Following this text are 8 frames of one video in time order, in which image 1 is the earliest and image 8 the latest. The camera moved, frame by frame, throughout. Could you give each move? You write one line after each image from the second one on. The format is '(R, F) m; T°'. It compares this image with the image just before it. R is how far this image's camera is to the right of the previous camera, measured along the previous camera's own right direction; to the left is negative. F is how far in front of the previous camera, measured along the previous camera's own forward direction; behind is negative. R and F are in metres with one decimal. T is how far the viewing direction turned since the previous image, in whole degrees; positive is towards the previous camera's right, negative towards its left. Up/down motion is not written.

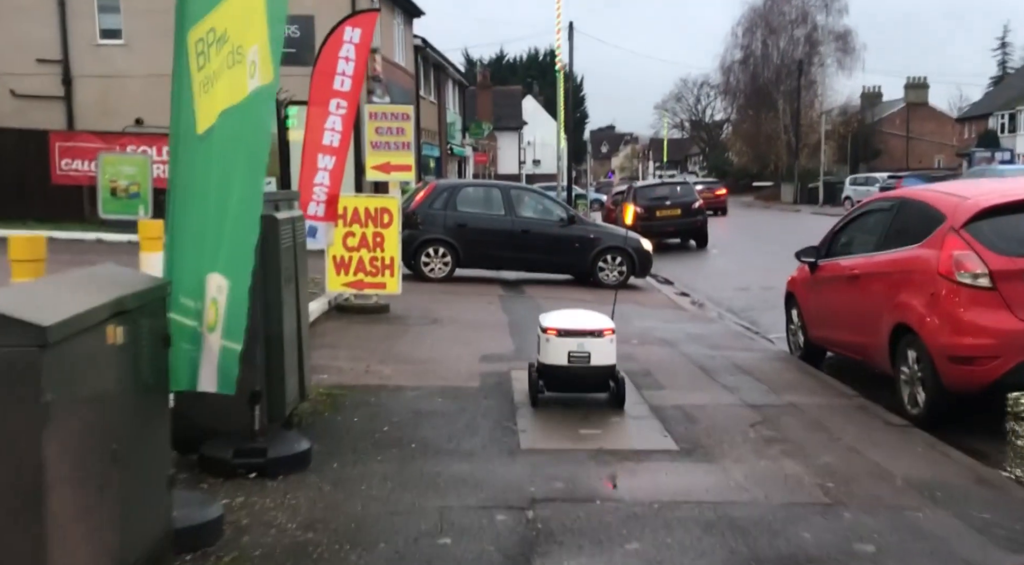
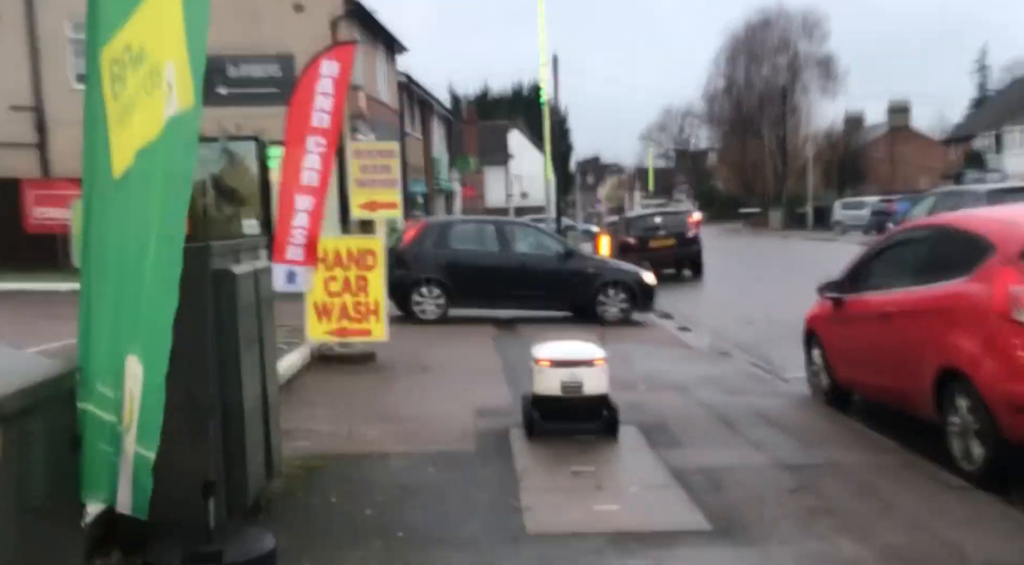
(0.0, +0.8) m; +1°
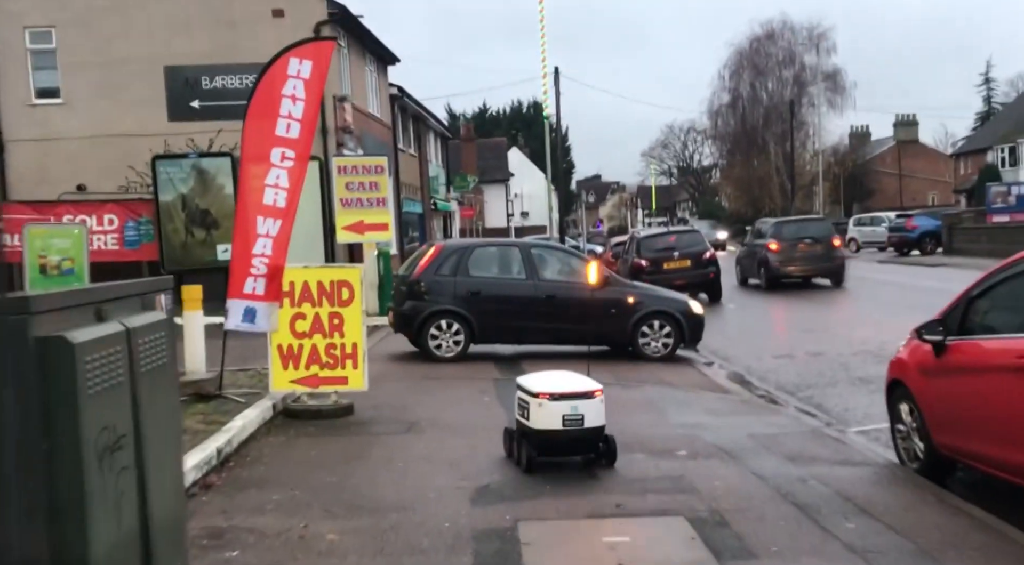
(0.0, +1.9) m; 0°
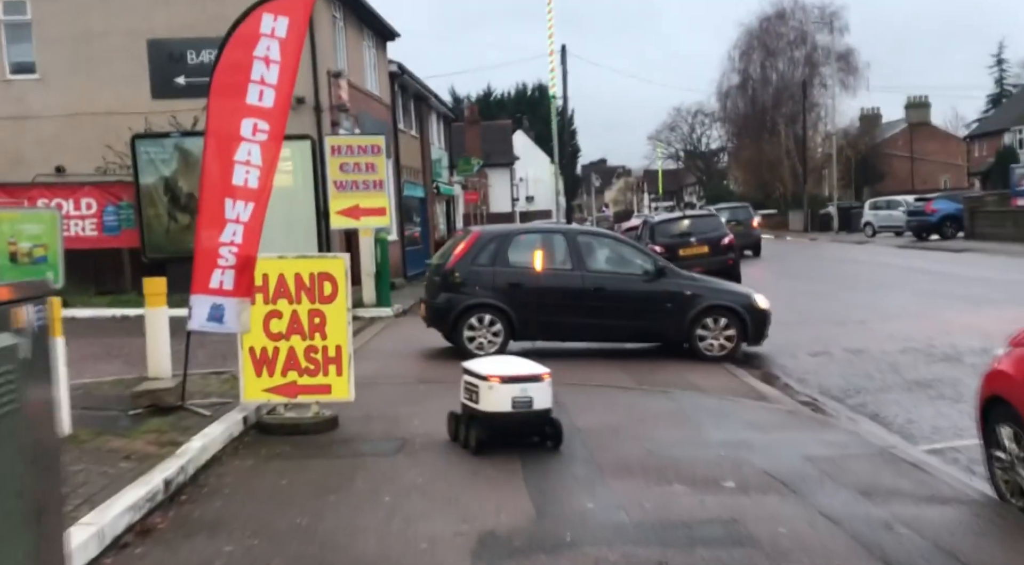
(0.0, +1.3) m; 0°
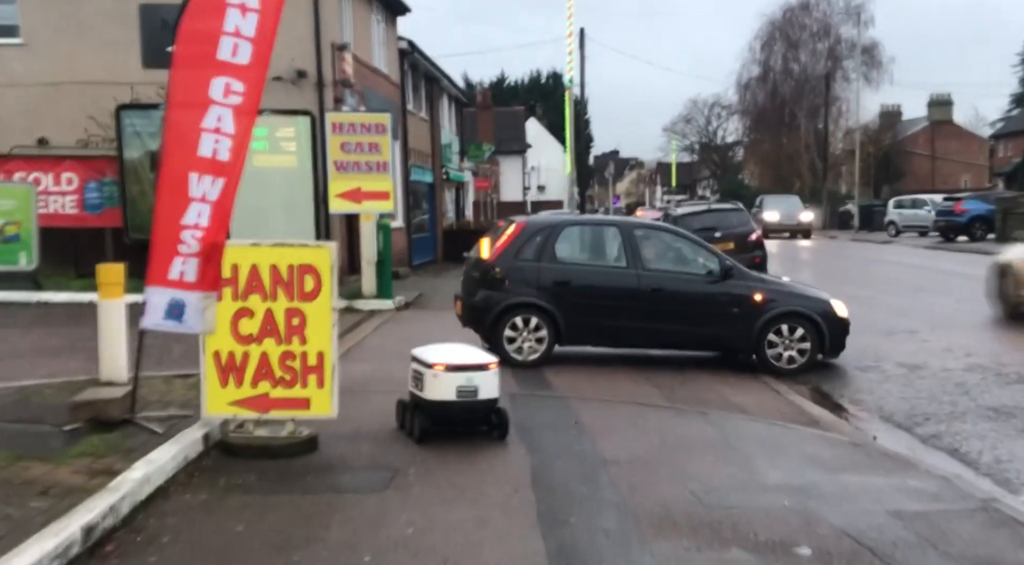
(-0.1, +1.4) m; 0°
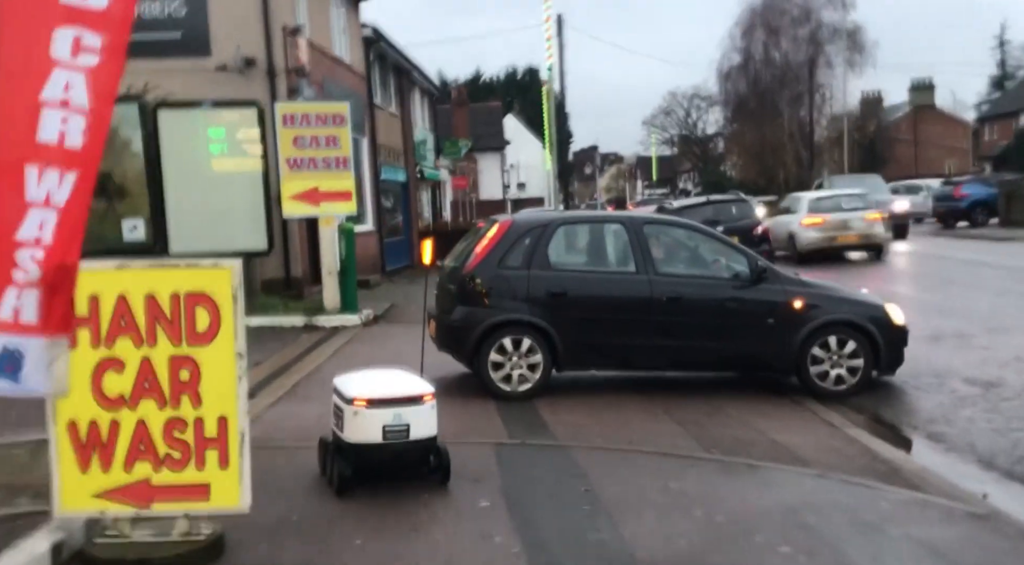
(0.0, +2.1) m; +1°
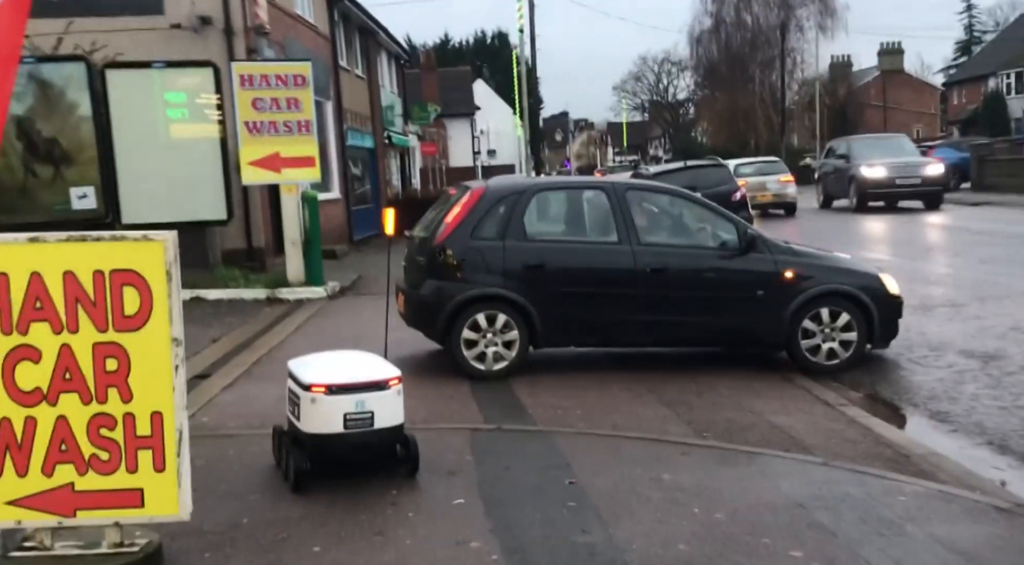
(0.0, +0.6) m; +2°
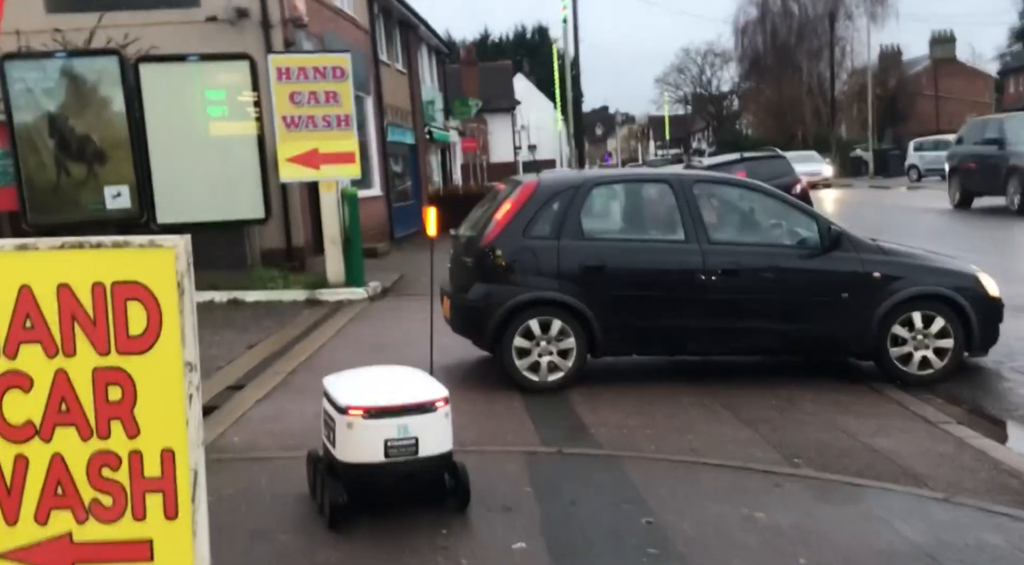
(-0.1, +0.7) m; -2°
